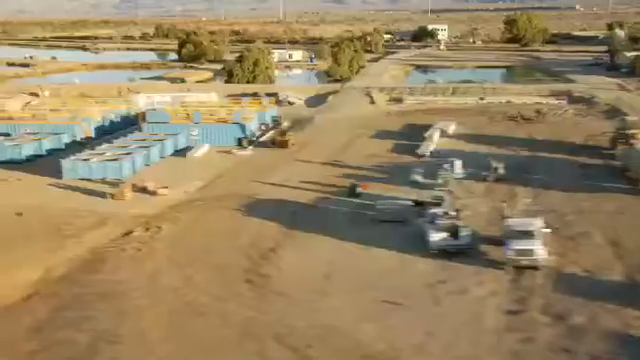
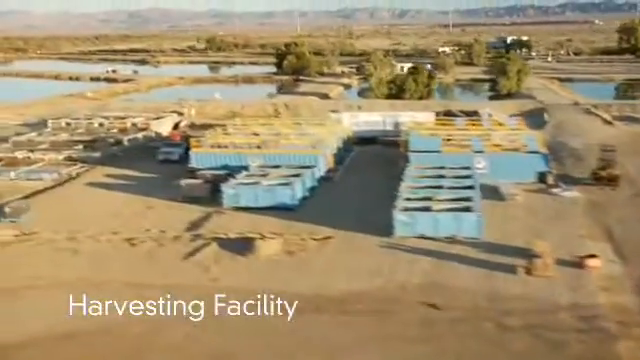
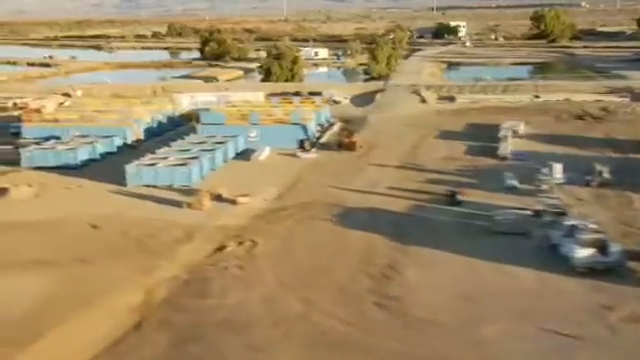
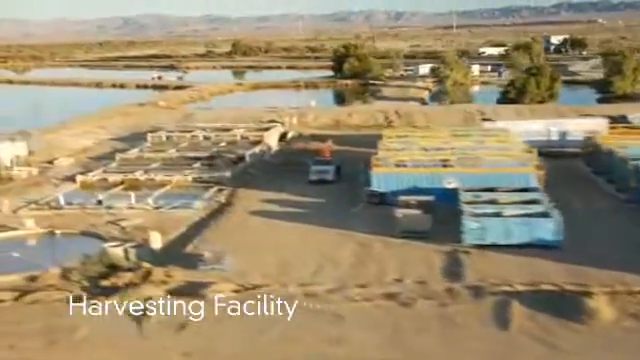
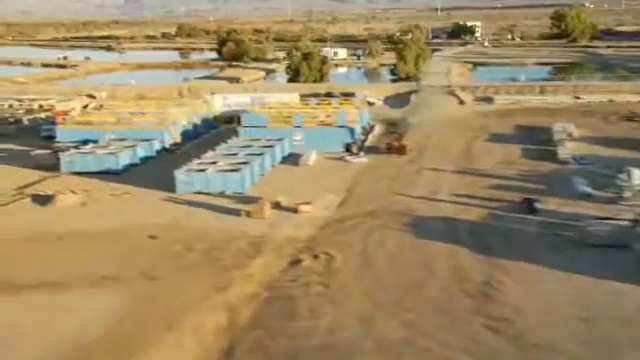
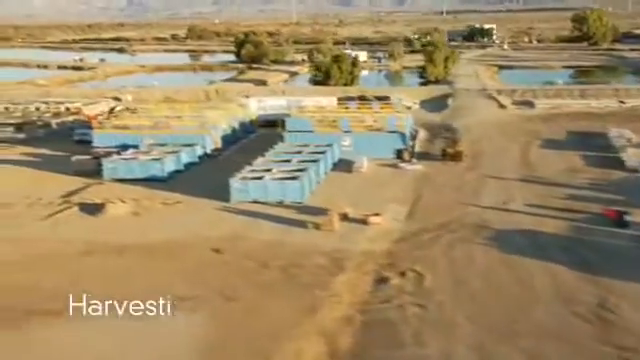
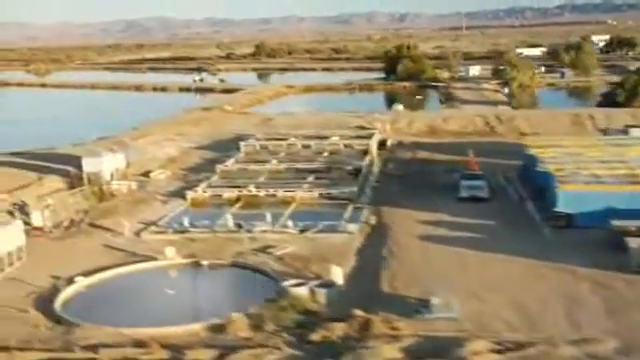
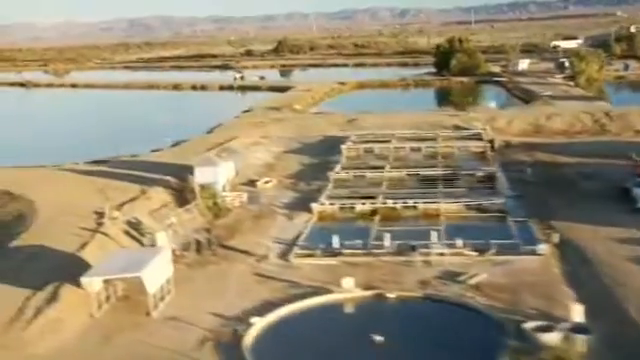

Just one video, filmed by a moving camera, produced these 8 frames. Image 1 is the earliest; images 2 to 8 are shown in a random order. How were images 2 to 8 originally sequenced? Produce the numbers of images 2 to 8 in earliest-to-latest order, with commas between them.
3, 5, 6, 2, 4, 7, 8
